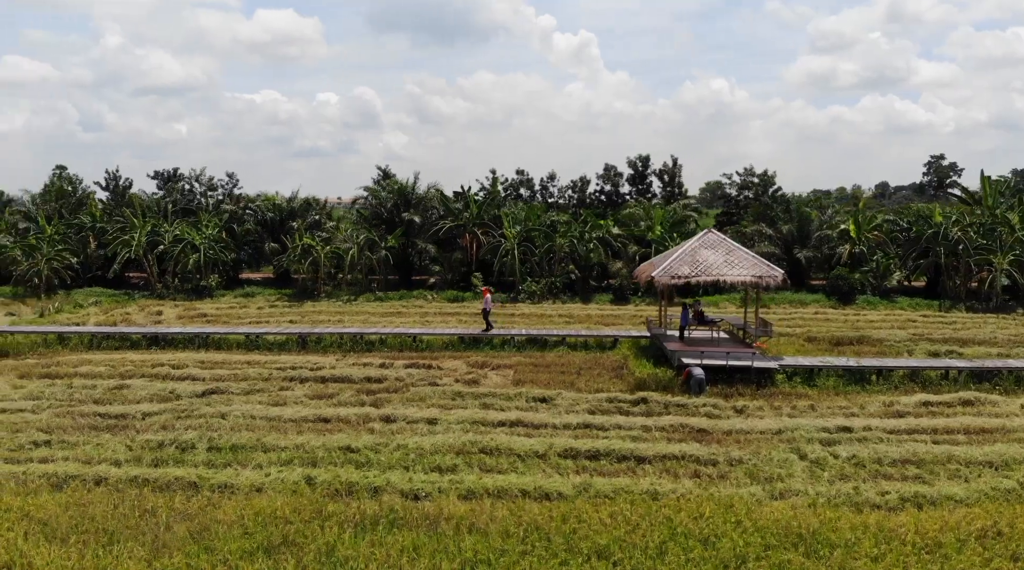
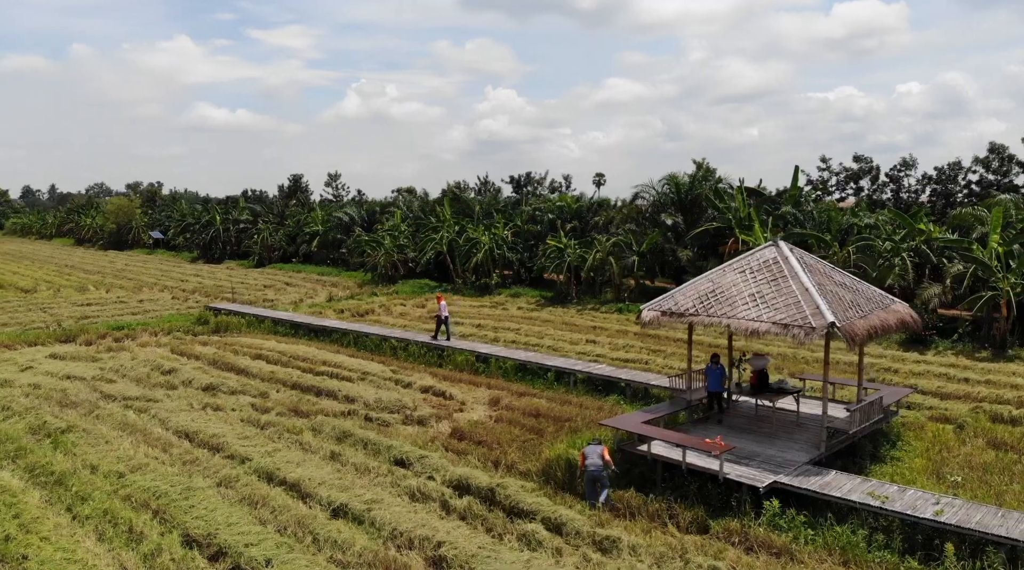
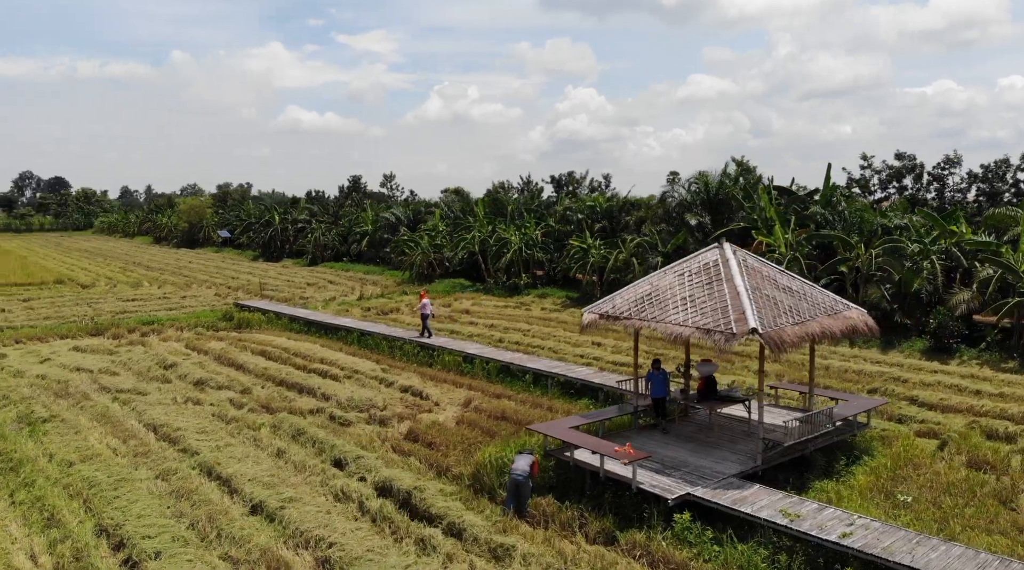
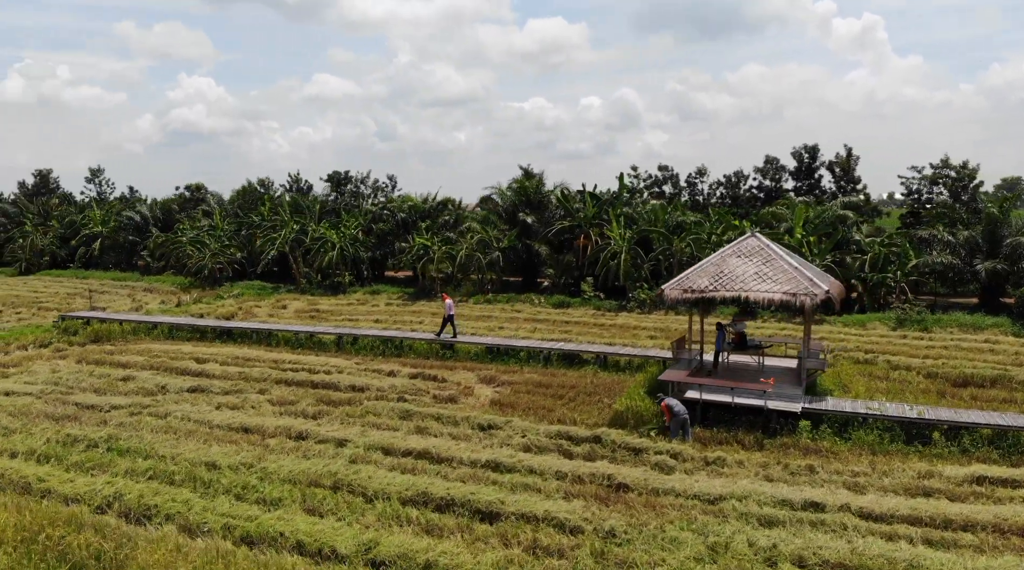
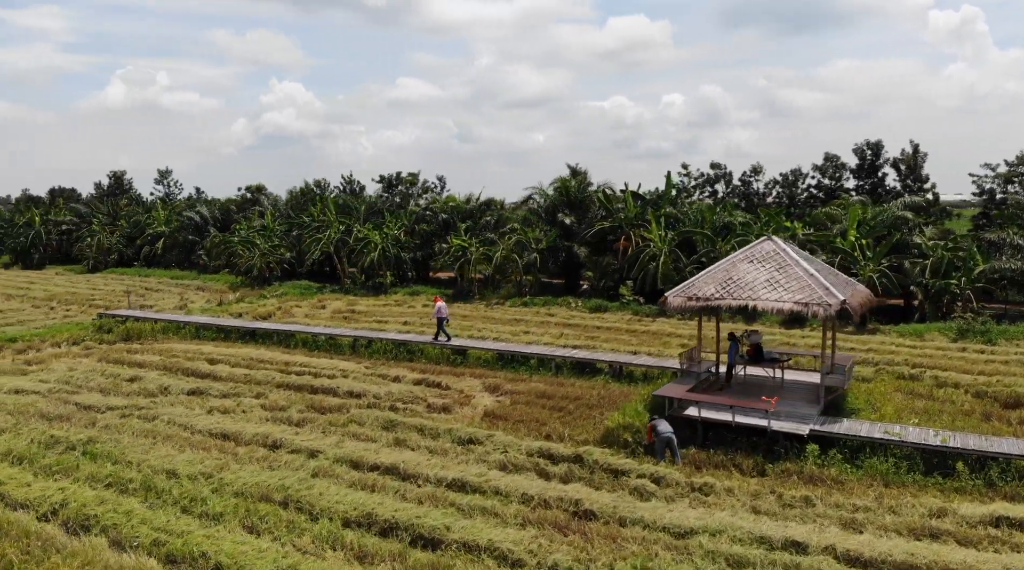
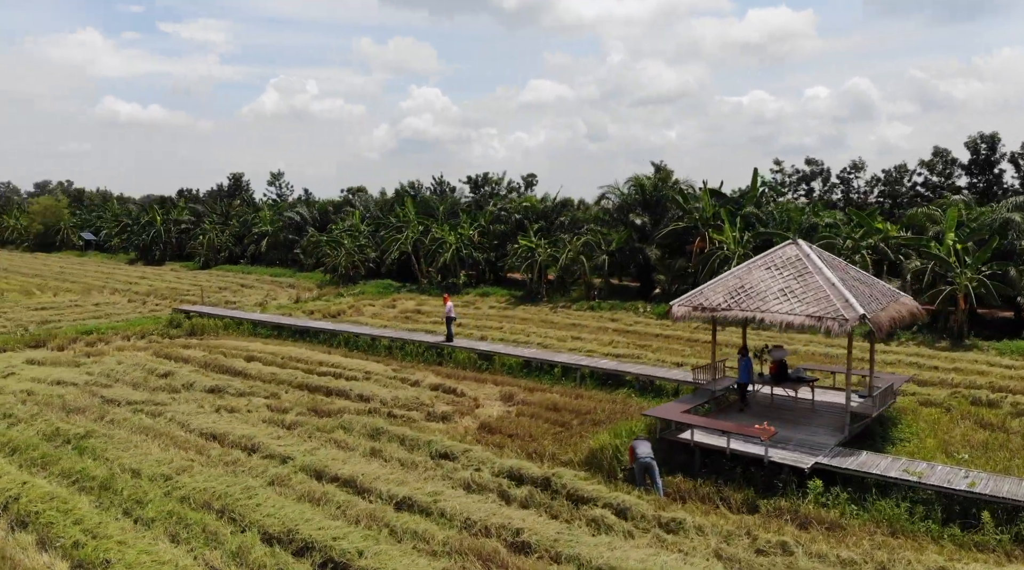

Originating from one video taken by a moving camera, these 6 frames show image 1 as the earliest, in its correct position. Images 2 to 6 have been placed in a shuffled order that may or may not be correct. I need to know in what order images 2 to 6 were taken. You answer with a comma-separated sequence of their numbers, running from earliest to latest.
4, 5, 6, 2, 3
